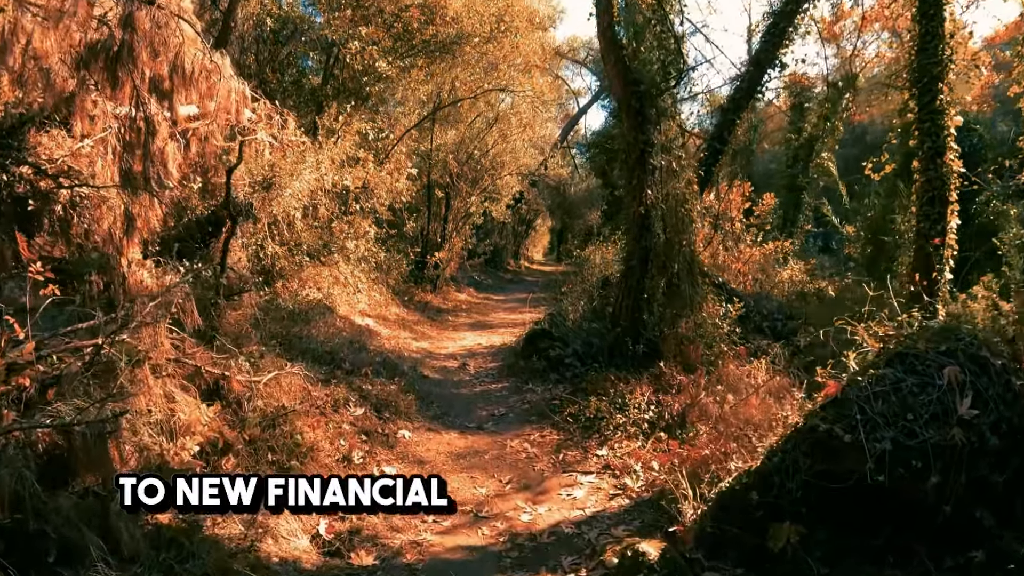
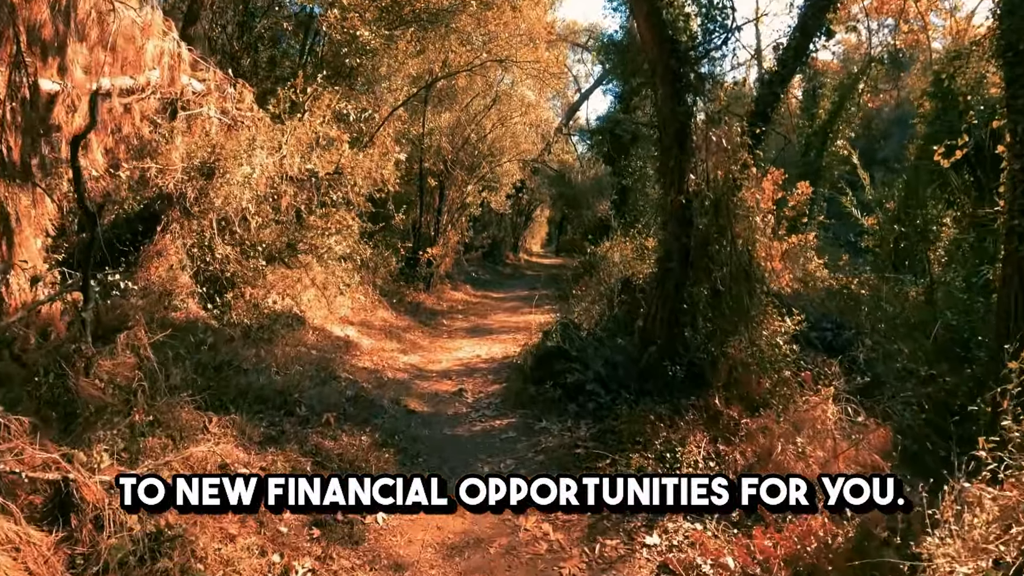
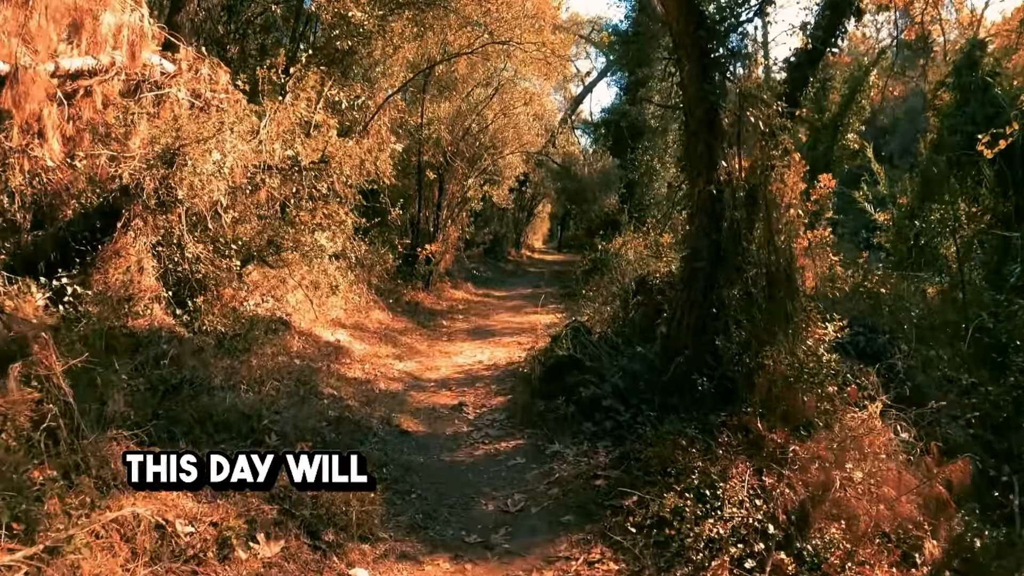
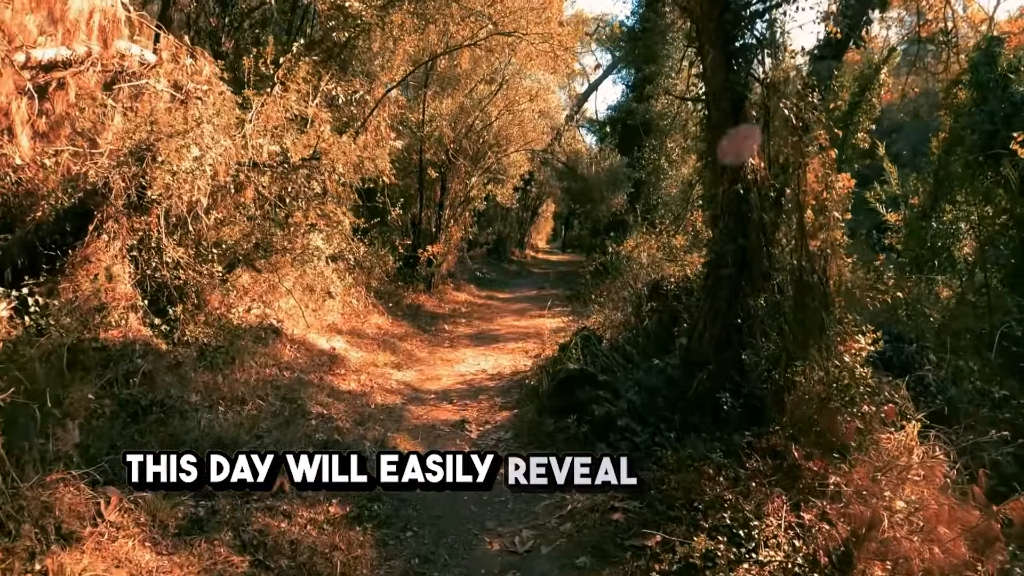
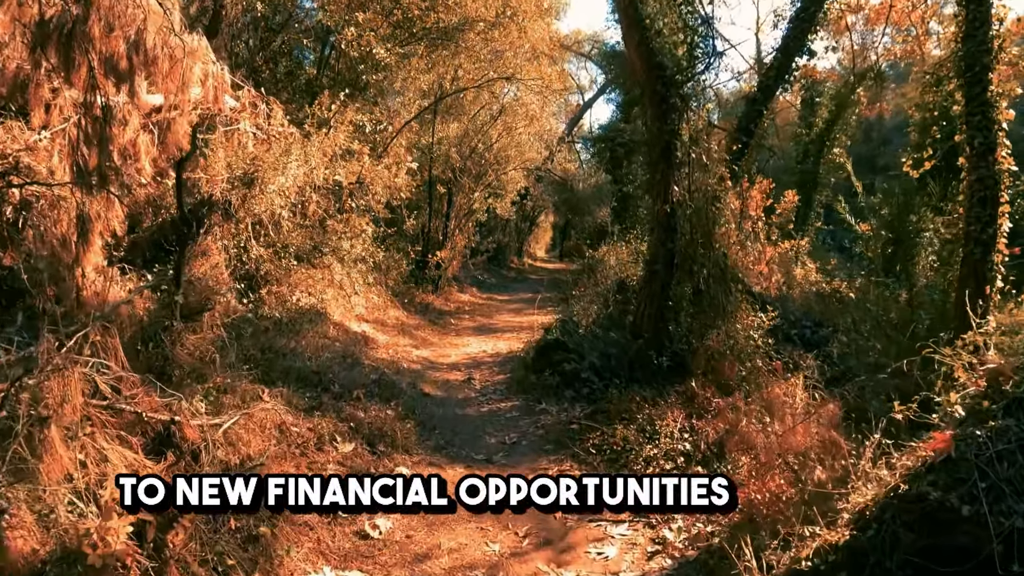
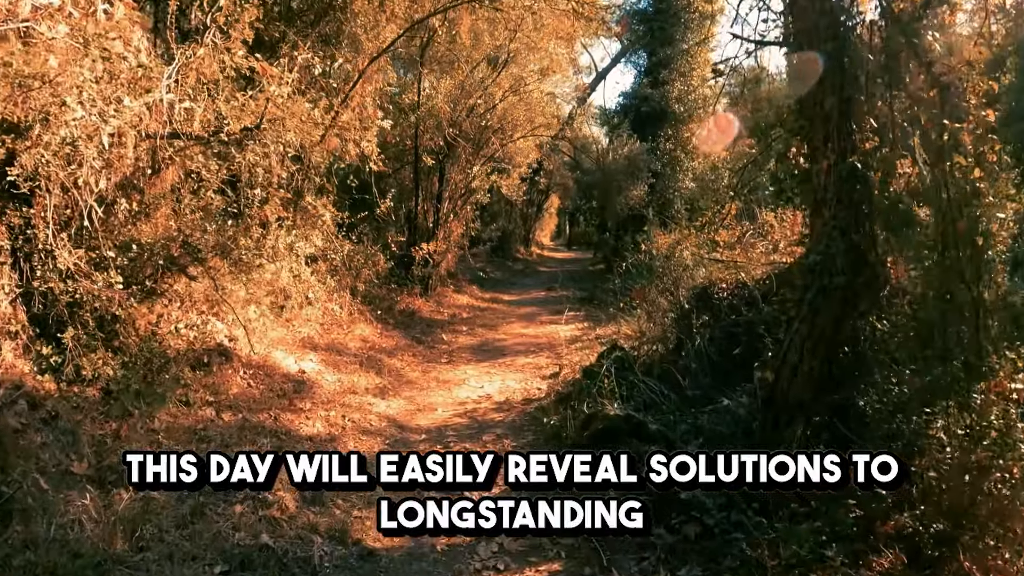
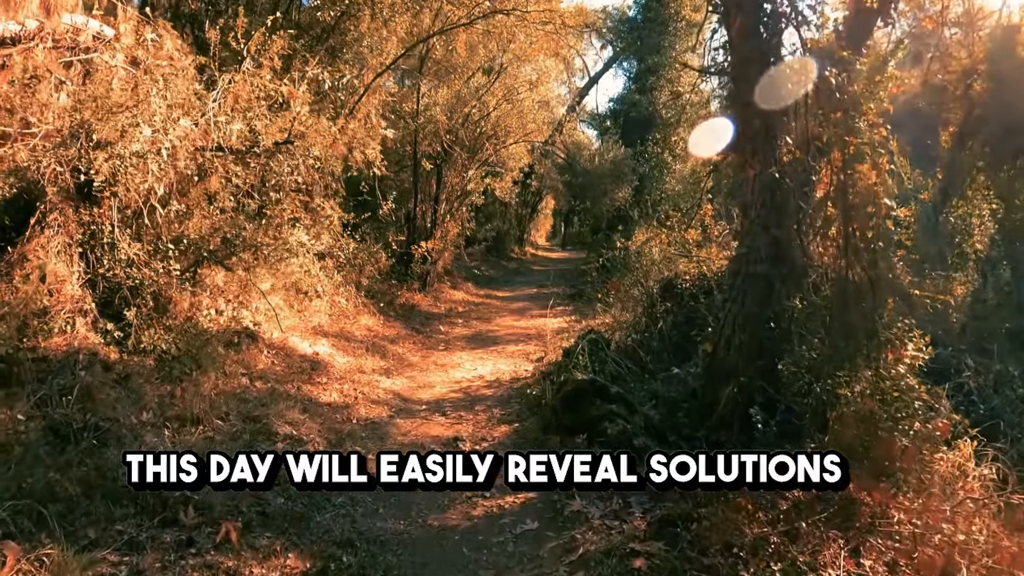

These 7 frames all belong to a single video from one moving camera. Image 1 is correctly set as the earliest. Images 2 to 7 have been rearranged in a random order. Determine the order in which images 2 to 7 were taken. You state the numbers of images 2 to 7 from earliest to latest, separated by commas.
5, 2, 3, 4, 7, 6
